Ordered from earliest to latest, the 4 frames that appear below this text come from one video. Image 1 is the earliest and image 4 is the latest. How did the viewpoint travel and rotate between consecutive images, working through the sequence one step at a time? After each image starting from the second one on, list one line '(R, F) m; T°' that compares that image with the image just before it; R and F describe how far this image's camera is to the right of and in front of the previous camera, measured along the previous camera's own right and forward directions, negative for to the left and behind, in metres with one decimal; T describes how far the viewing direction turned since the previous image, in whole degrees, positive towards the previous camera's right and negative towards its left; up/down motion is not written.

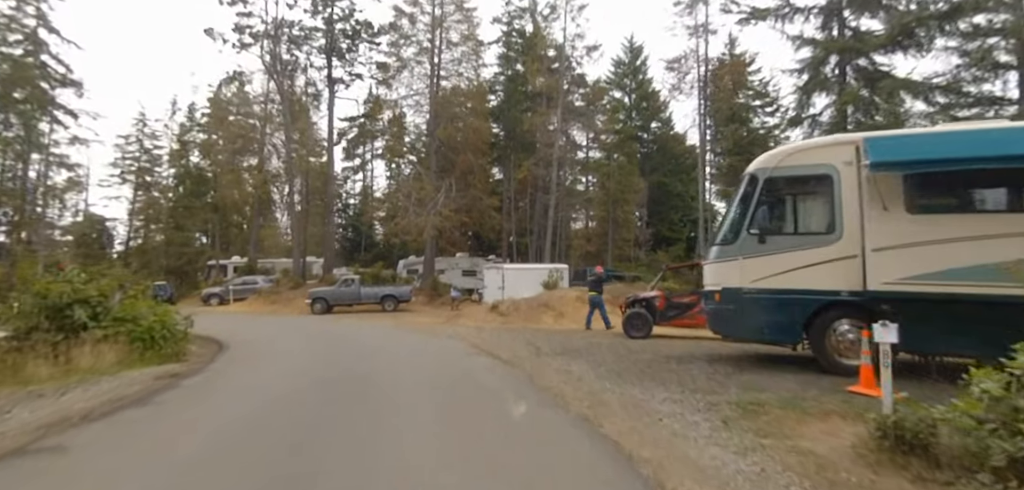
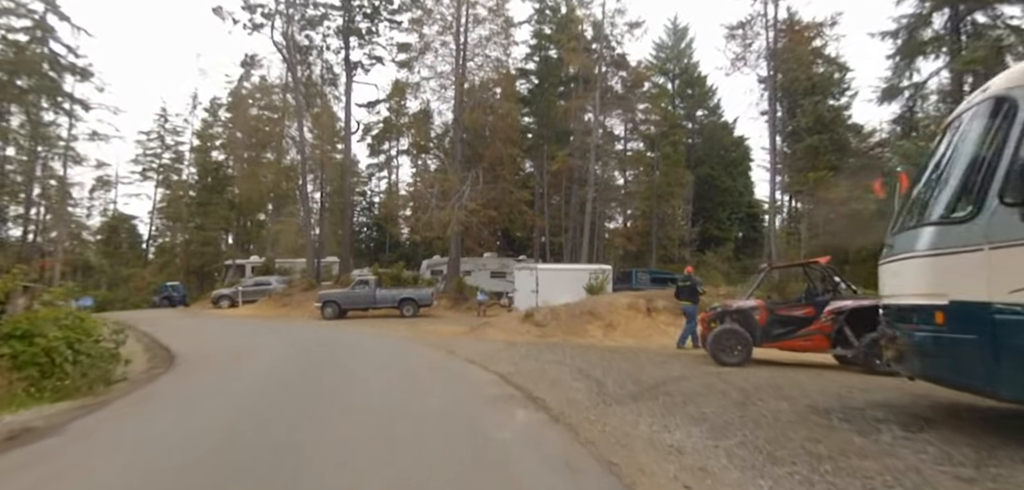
(-0.3, +4.0) m; -3°
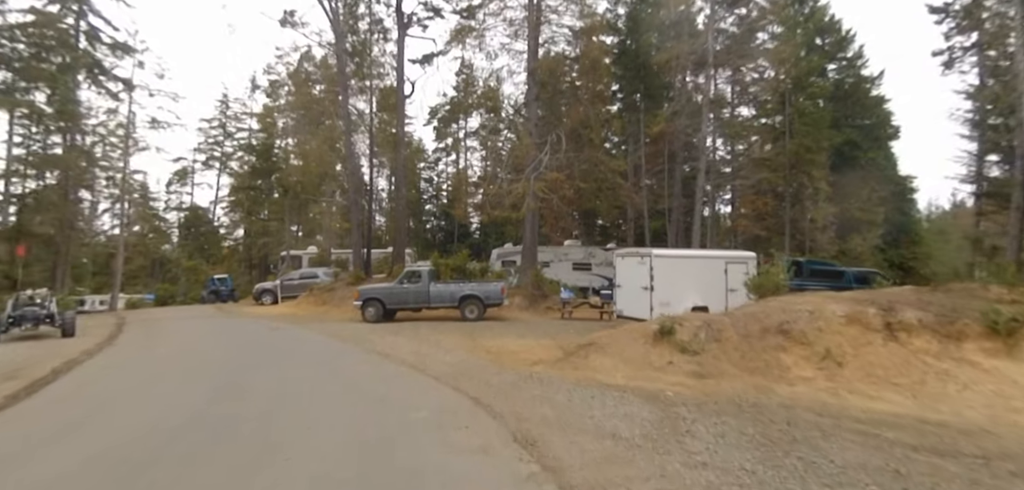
(-1.0, +7.3) m; -8°
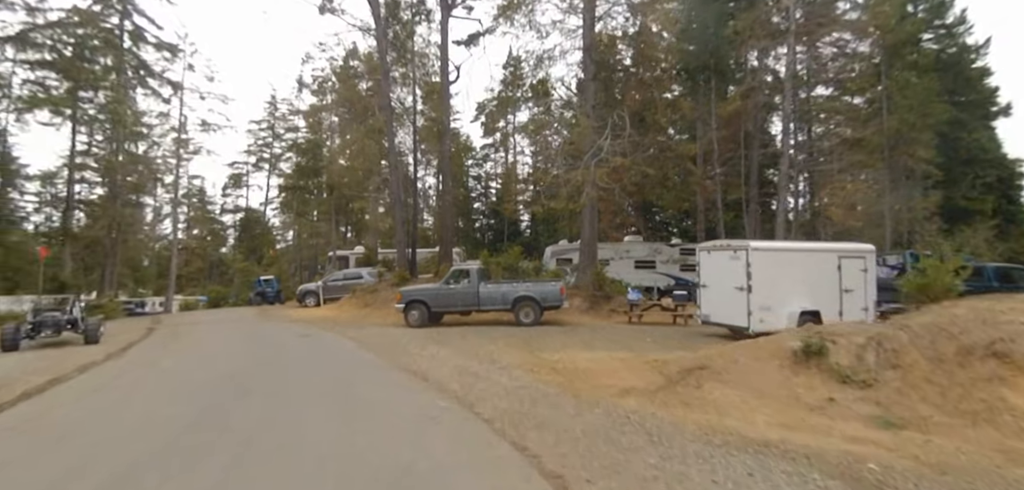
(-0.4, +2.6) m; -5°
